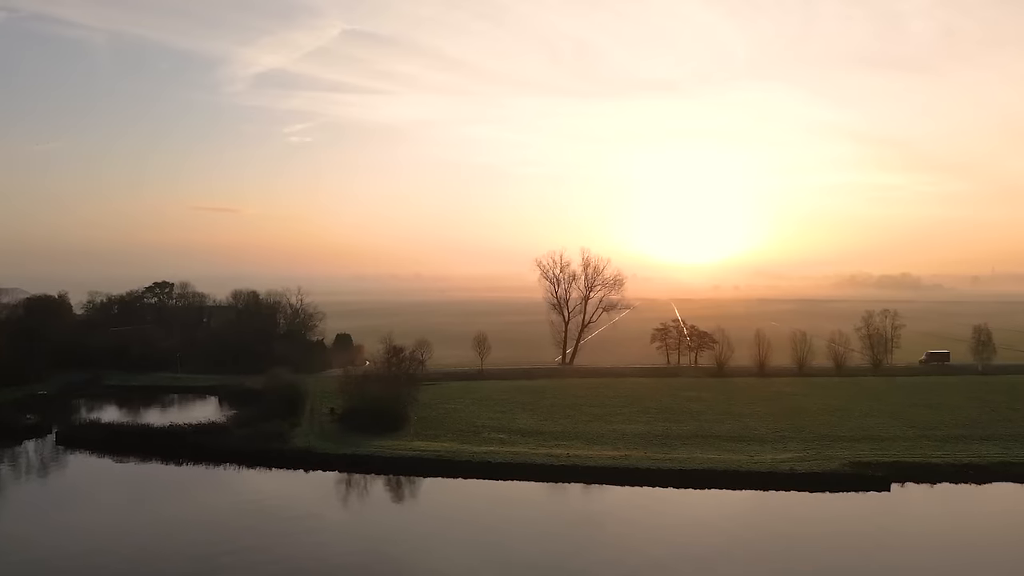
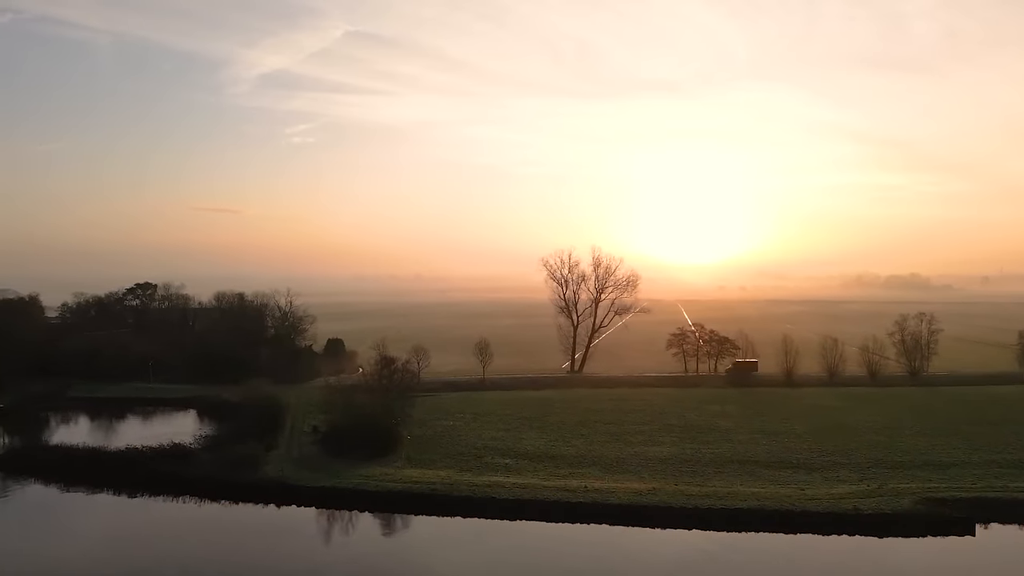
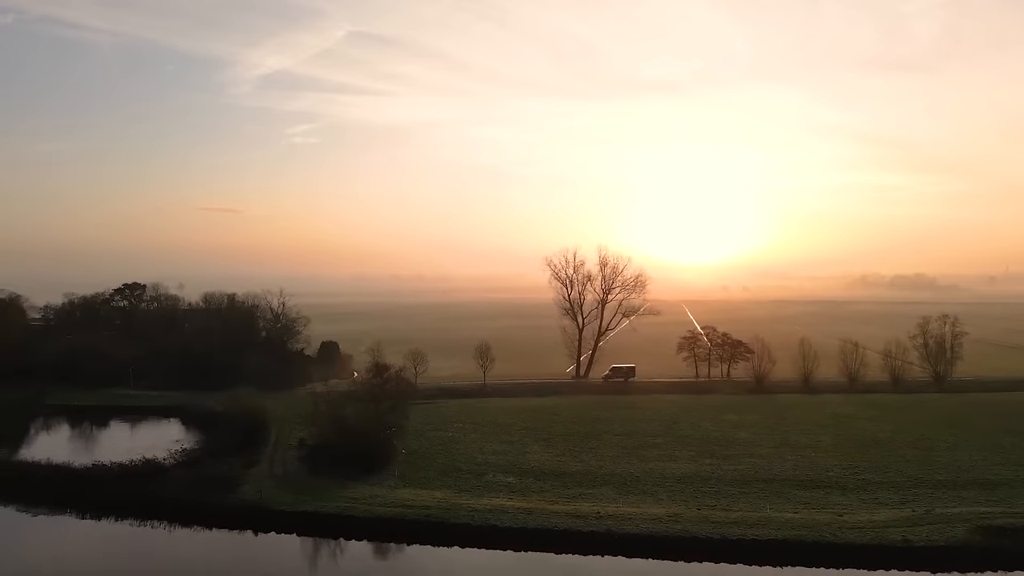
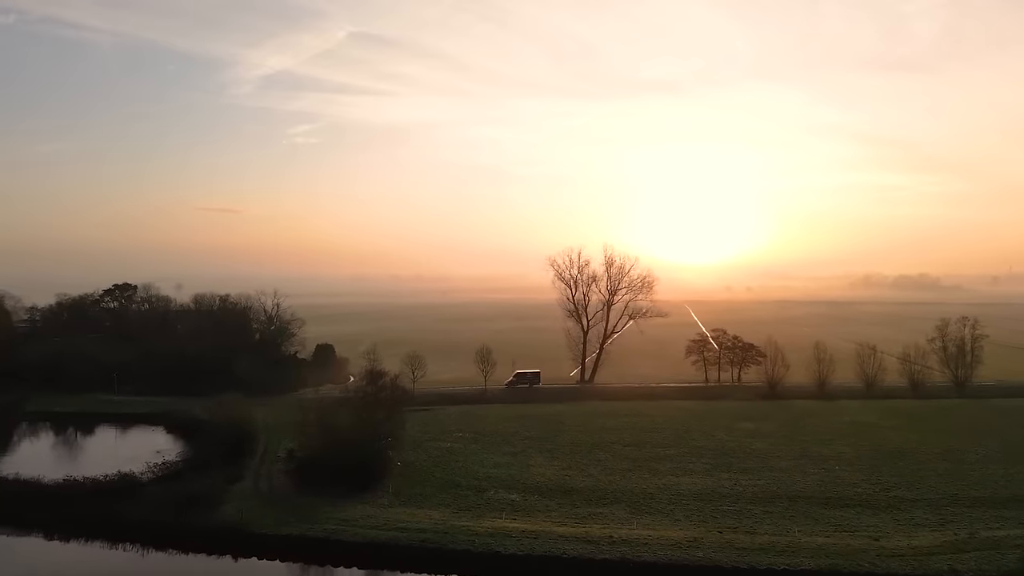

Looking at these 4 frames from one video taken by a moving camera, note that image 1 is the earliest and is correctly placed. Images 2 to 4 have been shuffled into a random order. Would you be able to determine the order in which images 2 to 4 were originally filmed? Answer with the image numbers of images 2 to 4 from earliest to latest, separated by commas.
2, 3, 4
